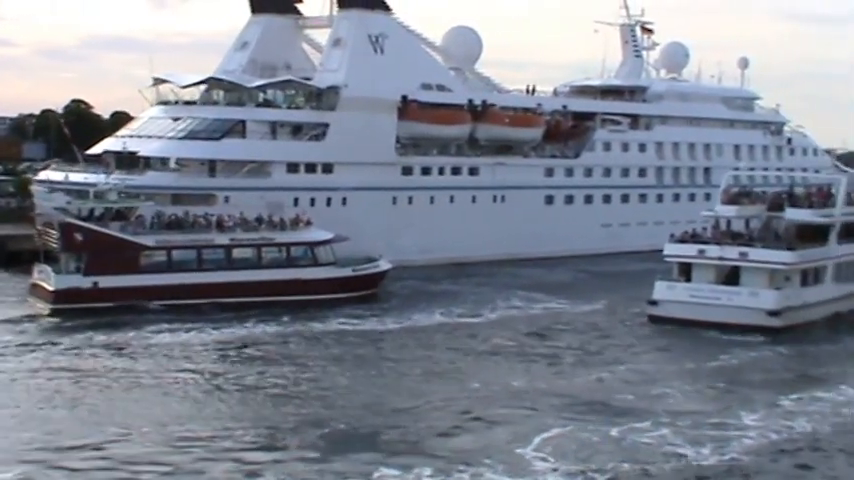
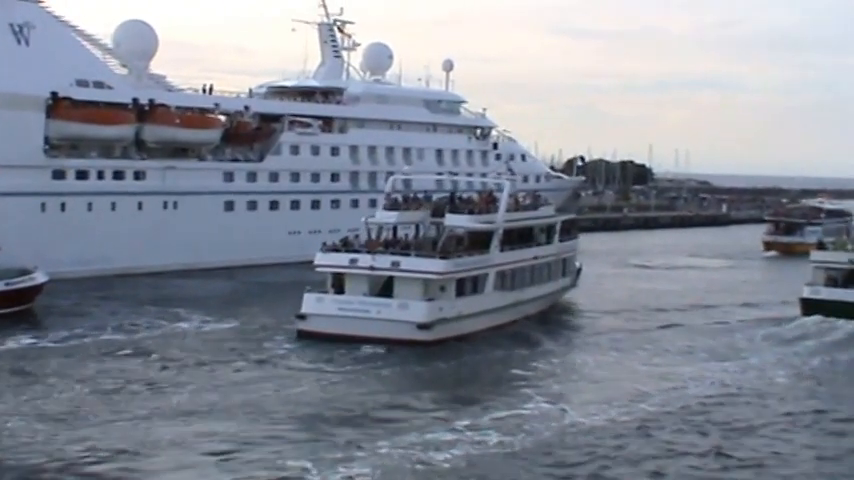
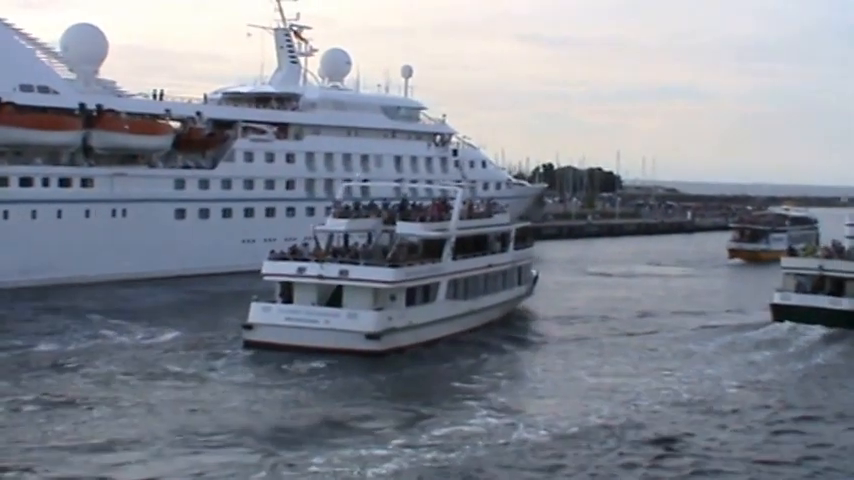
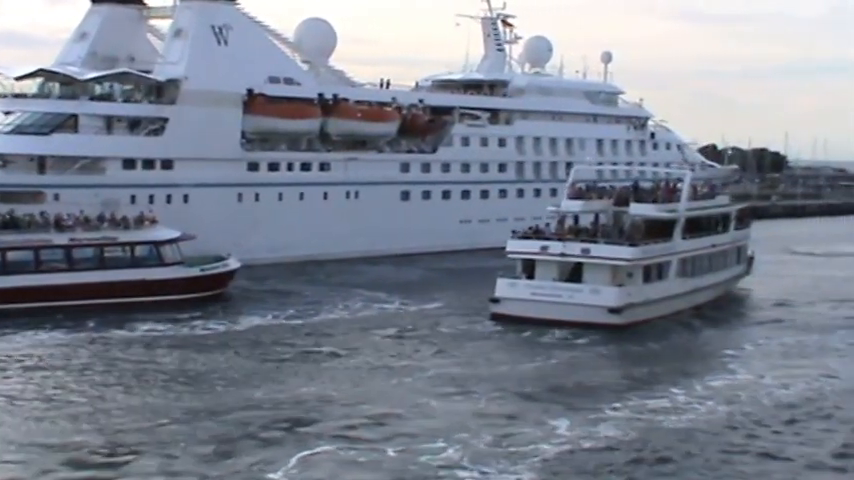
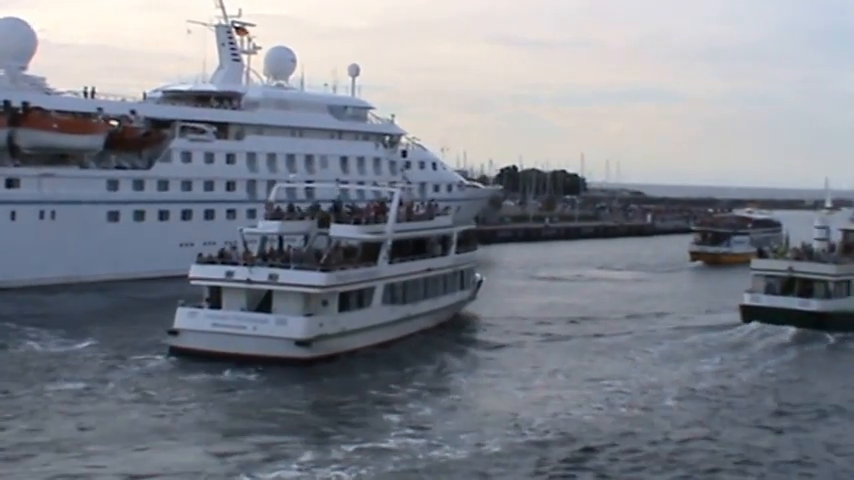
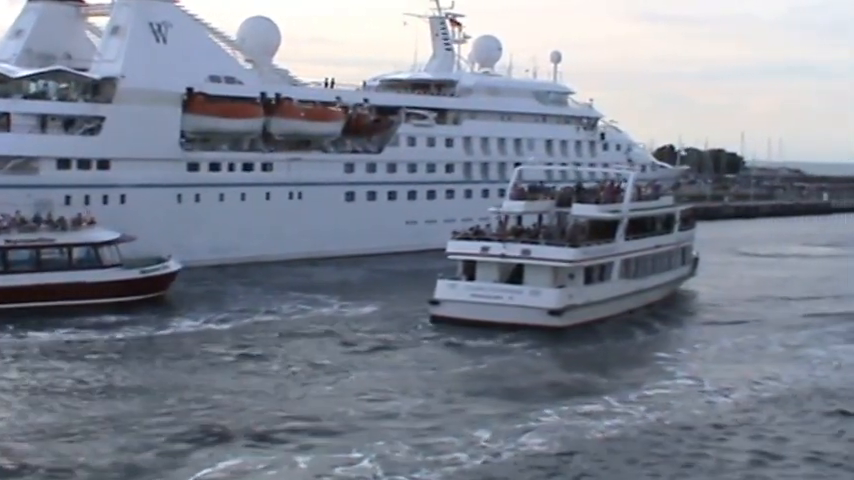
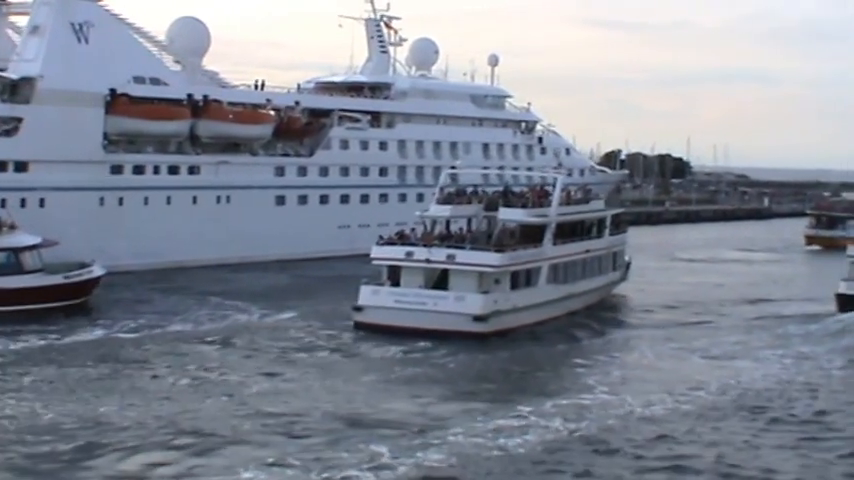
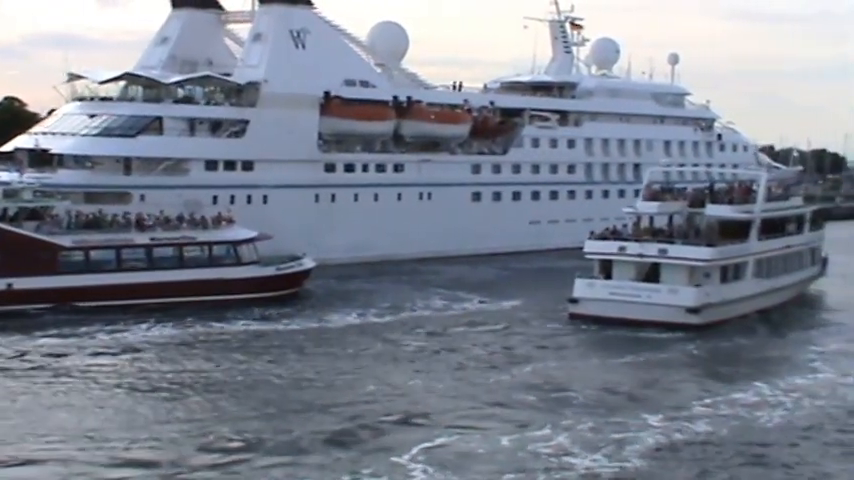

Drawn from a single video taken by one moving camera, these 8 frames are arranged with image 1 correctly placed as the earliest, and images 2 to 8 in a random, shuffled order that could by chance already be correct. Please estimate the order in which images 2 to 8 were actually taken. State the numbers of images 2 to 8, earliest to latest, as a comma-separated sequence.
8, 4, 6, 7, 2, 3, 5
